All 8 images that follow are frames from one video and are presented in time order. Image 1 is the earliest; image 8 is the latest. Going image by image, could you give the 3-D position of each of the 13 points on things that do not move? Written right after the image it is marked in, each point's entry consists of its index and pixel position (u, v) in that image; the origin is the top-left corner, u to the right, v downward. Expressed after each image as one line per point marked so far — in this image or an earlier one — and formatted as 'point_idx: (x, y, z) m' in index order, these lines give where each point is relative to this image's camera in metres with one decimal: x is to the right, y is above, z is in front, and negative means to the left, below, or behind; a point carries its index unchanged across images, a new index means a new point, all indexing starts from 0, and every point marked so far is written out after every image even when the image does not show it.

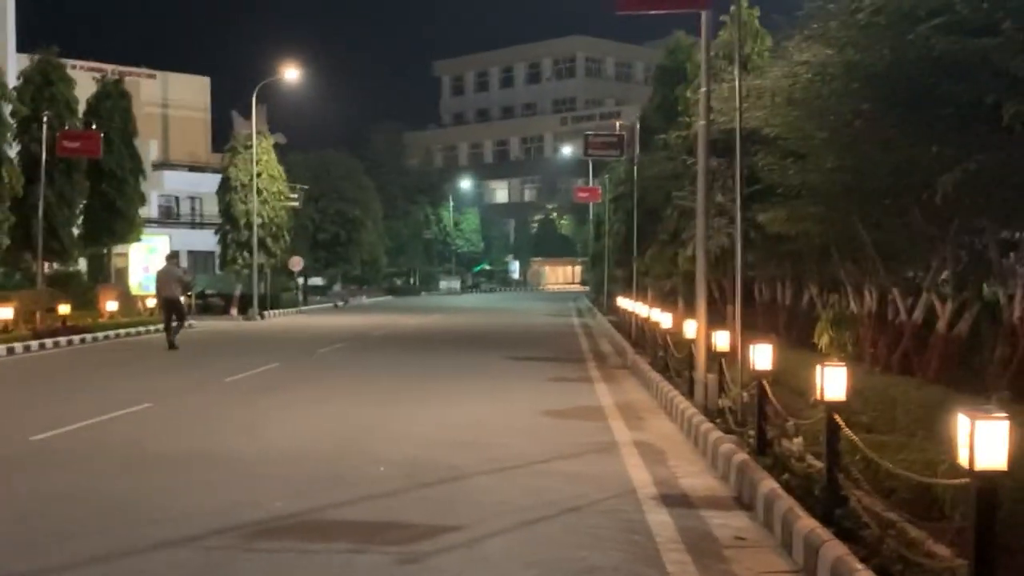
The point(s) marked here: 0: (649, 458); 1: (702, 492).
0: (+1.3, -1.7, +13.0) m
1: (+1.6, -1.7, +11.0) m
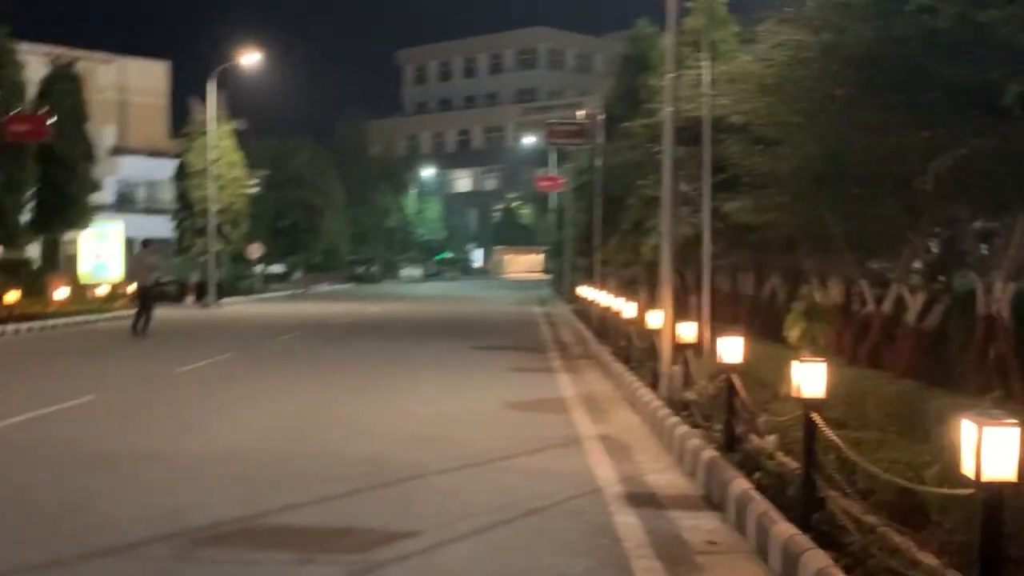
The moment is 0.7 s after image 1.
0: (+1.0, -1.6, +12.6) m
1: (+1.3, -1.6, +10.6) m
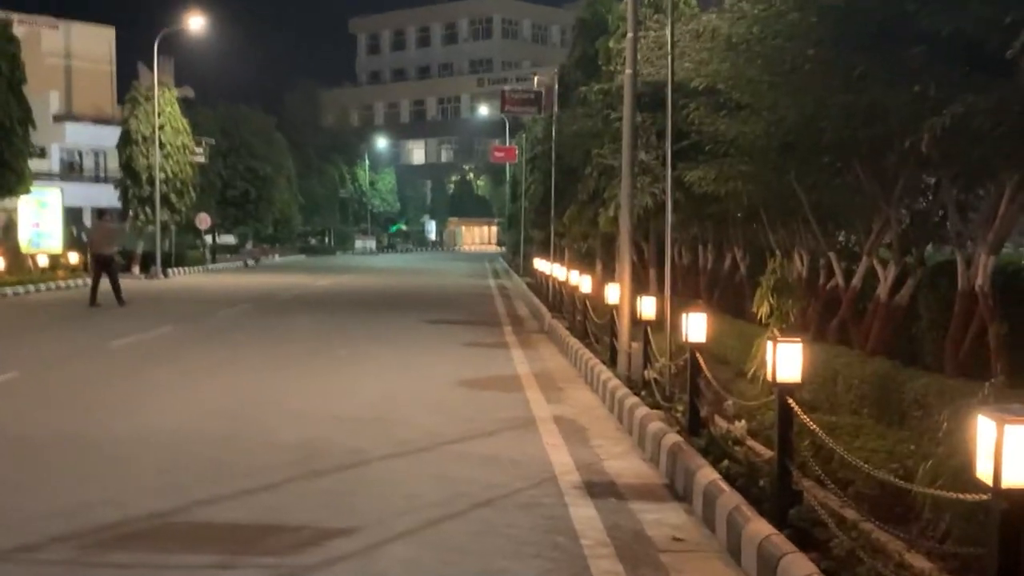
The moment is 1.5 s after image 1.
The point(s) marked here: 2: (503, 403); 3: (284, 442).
0: (+0.5, -1.3, +11.8) m
1: (+0.9, -1.4, +9.8) m
2: (-0.1, -1.2, +14.0) m
3: (-1.9, -1.3, +11.0) m
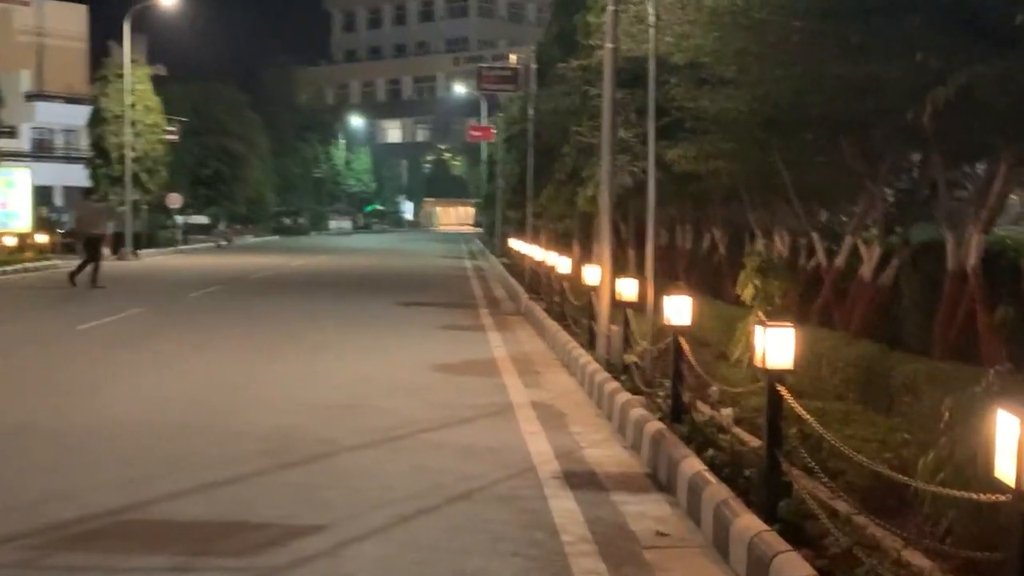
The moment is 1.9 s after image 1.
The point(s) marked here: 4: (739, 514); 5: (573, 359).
0: (+0.3, -1.2, +11.4) m
1: (+0.7, -1.3, +9.5) m
2: (-0.3, -1.0, +13.6) m
3: (-2.1, -1.1, +10.6) m
4: (+1.2, -1.2, +6.8) m
5: (+0.7, -0.8, +14.9) m
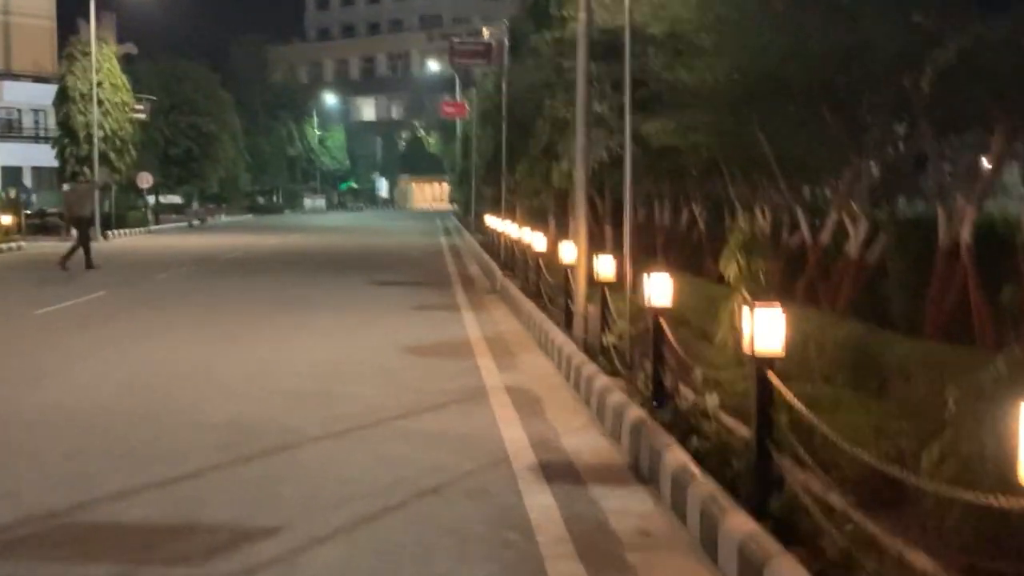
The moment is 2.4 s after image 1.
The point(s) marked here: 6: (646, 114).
0: (+0.1, -1.0, +10.9) m
1: (+0.5, -1.1, +9.0) m
2: (-0.6, -0.8, +13.1) m
3: (-2.3, -1.0, +10.1) m
4: (+1.0, -1.1, +6.3) m
5: (+0.4, -0.6, +14.4) m
6: (+1.7, +2.2, +16.6) m
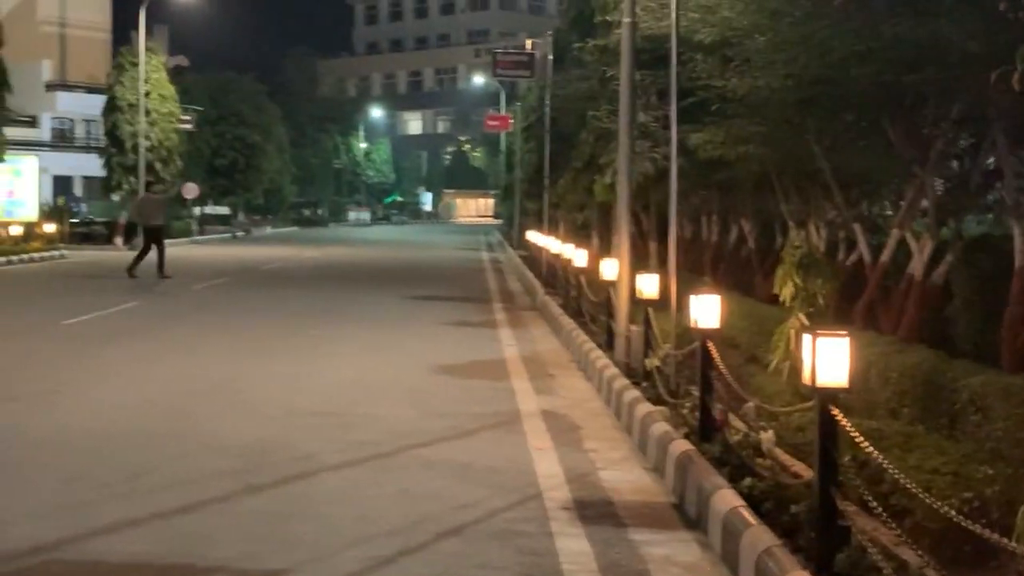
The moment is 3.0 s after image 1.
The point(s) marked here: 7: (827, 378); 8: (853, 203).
0: (+0.4, -1.1, +10.2) m
1: (+0.7, -1.3, +8.2) m
2: (-0.2, -1.0, +12.4) m
3: (-2.0, -1.1, +9.4) m
4: (+1.1, -1.2, +5.5) m
5: (+0.8, -0.8, +13.7) m
6: (+2.2, +1.9, +15.8) m
7: (+1.5, -0.4, +6.2) m
8: (+3.6, +0.9, +13.9) m
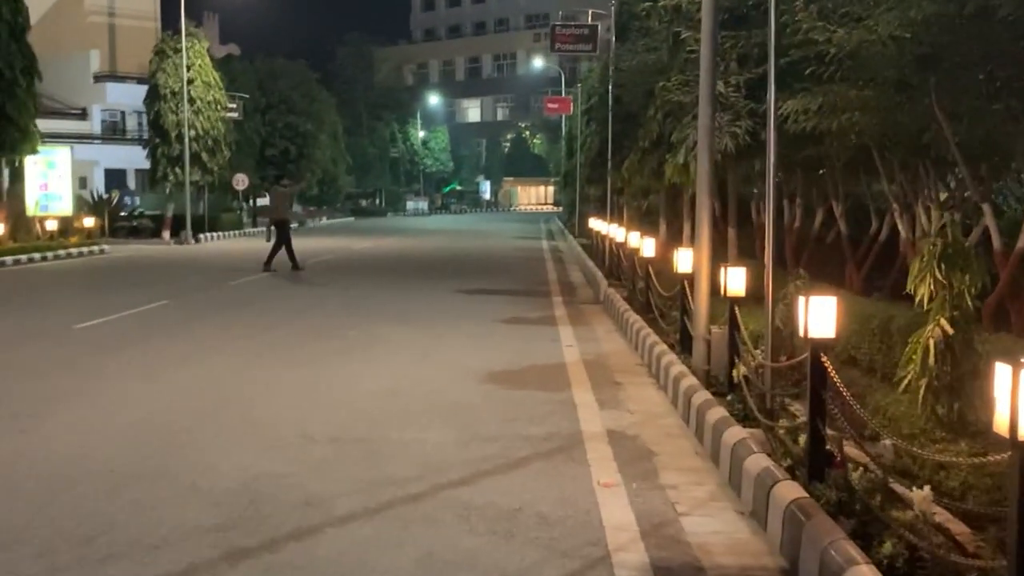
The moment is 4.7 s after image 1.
0: (+0.7, -1.1, +8.3) m
1: (+1.0, -1.3, +6.3) m
2: (+0.2, -1.0, +10.5) m
3: (-1.7, -1.1, +7.6) m
4: (+1.3, -1.2, +3.6) m
5: (+1.3, -0.7, +11.8) m
6: (+2.8, +2.0, +13.8) m
7: (+1.7, -0.4, +4.2) m
8: (+4.1, +1.0, +11.8) m
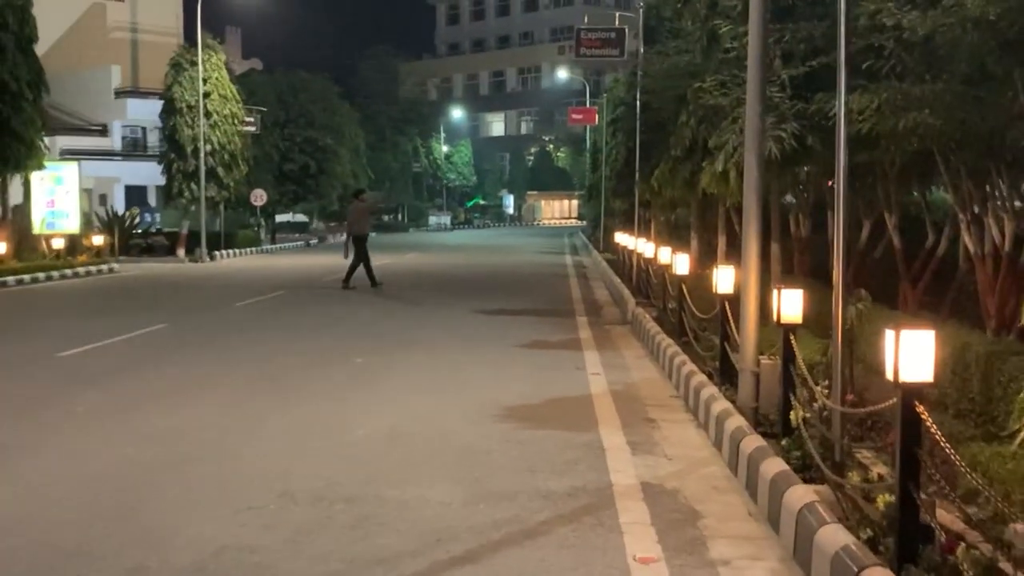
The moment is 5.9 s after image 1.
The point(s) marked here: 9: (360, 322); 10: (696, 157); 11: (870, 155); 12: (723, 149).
0: (+0.8, -1.3, +6.9) m
1: (+1.1, -1.4, +4.9) m
2: (+0.4, -1.1, +9.1) m
3: (-1.6, -1.3, +6.2) m
4: (+1.3, -1.3, +2.2) m
5: (+1.5, -0.9, +10.3) m
6: (+3.0, +1.8, +12.4) m
7: (+1.7, -0.5, +2.8) m
8: (+4.2, +0.8, +10.4) m
9: (-2.2, -0.5, +19.0) m
10: (+2.5, +1.8, +18.4) m
11: (+3.4, +1.3, +12.8) m
12: (+2.3, +1.5, +14.7) m
